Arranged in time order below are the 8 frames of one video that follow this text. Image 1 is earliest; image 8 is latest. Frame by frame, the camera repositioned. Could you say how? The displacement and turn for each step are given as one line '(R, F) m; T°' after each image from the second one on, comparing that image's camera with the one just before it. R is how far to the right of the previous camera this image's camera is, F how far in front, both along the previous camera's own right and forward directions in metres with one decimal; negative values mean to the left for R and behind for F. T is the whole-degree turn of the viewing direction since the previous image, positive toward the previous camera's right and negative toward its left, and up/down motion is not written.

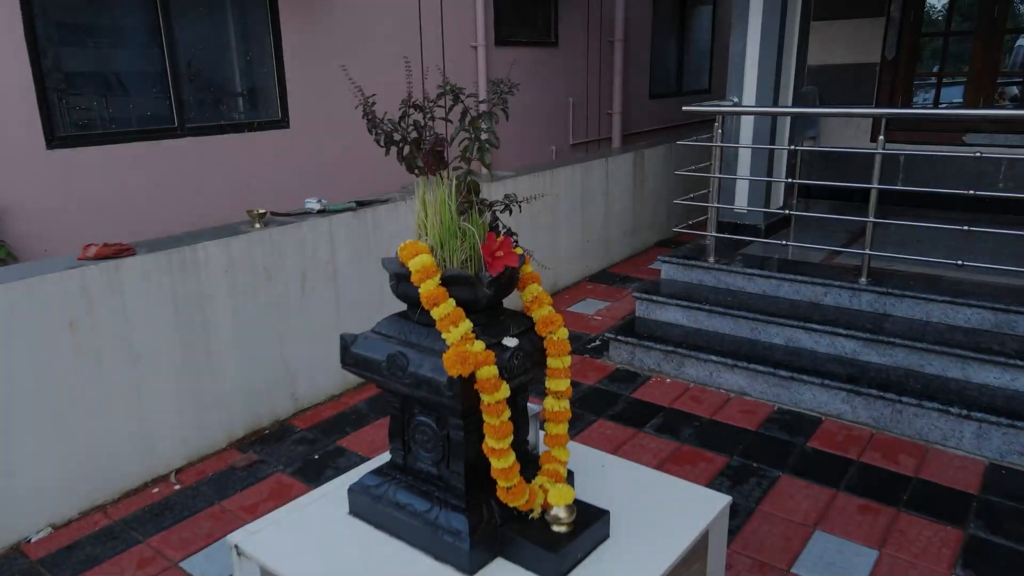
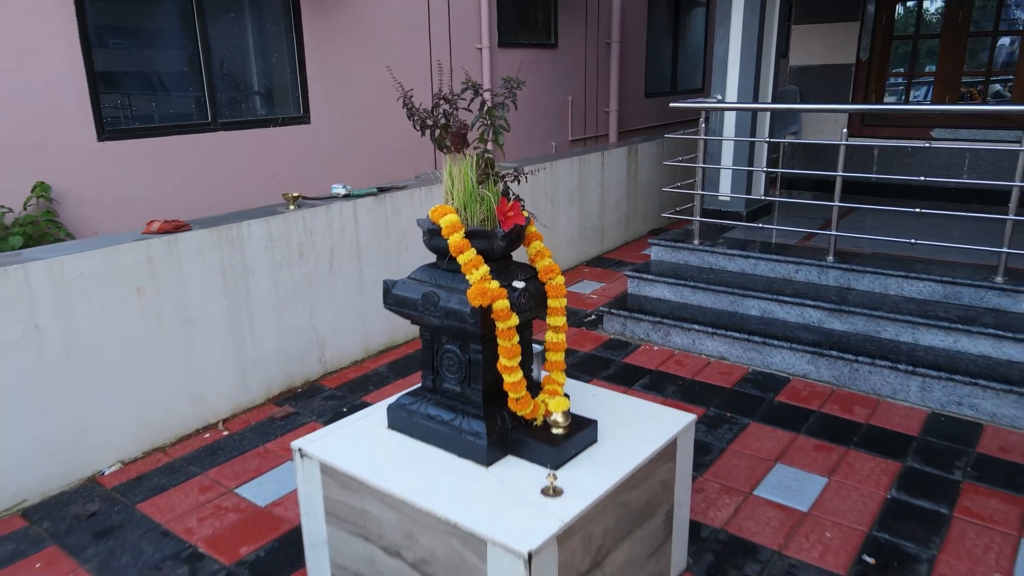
(0.0, -0.4) m; 0°
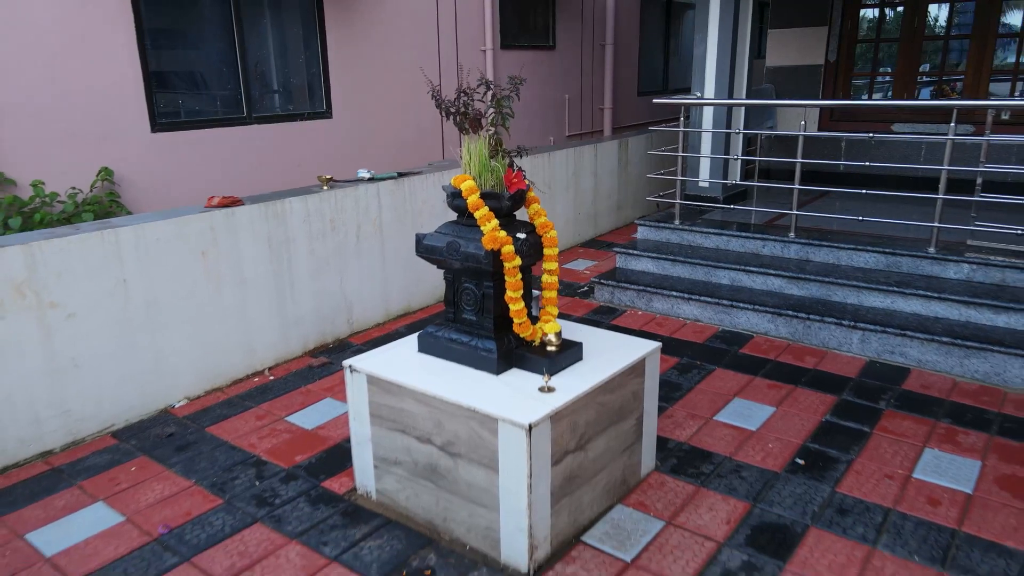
(0.0, -0.6) m; 0°
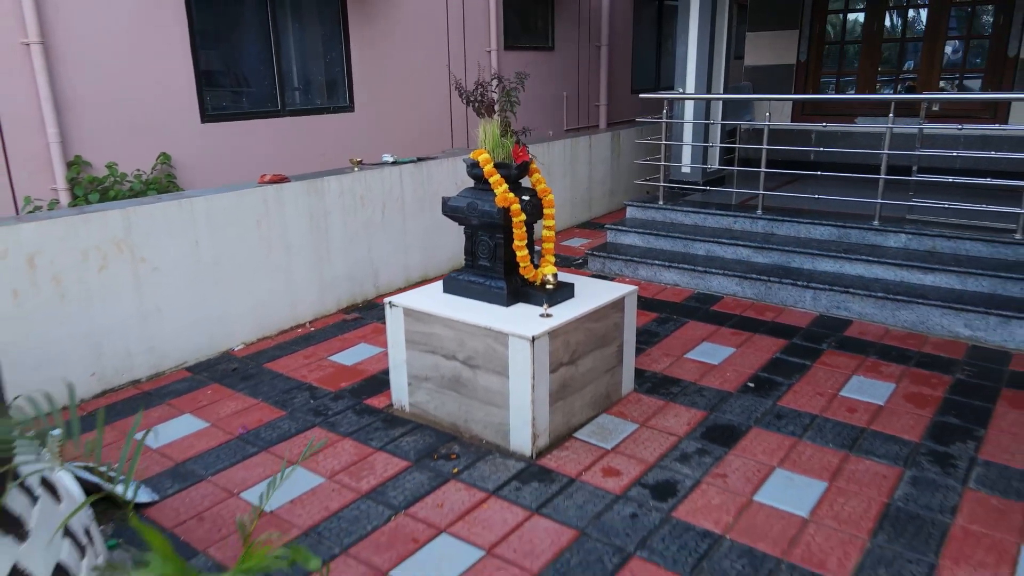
(0.0, -0.7) m; 0°
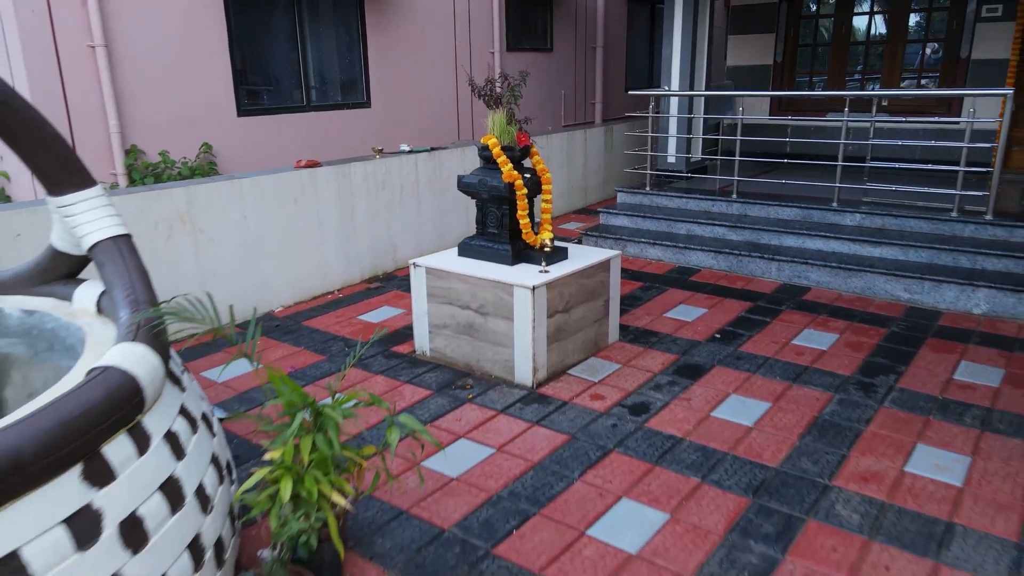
(0.0, -0.6) m; 0°
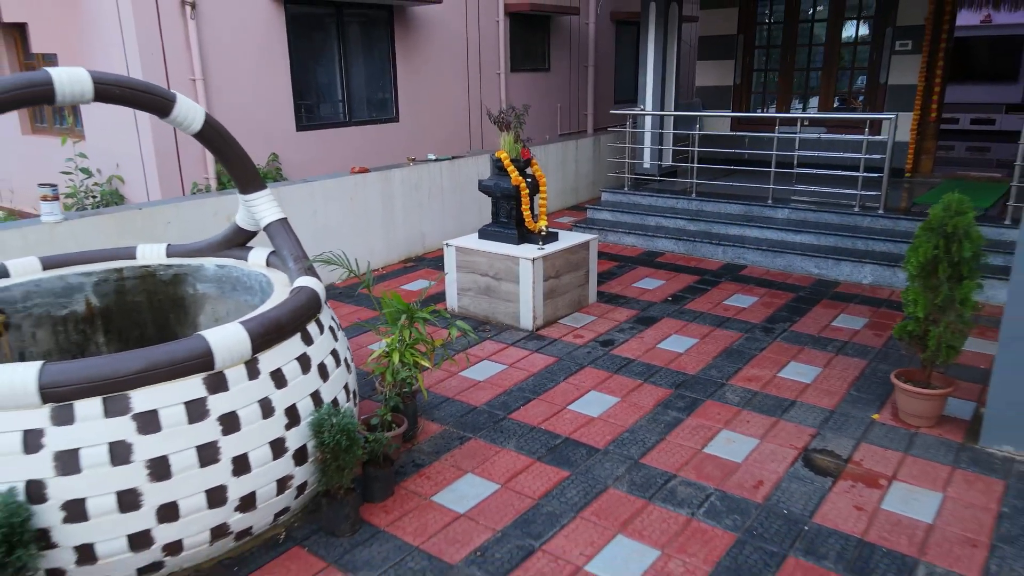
(-0.1, -1.4) m; 0°
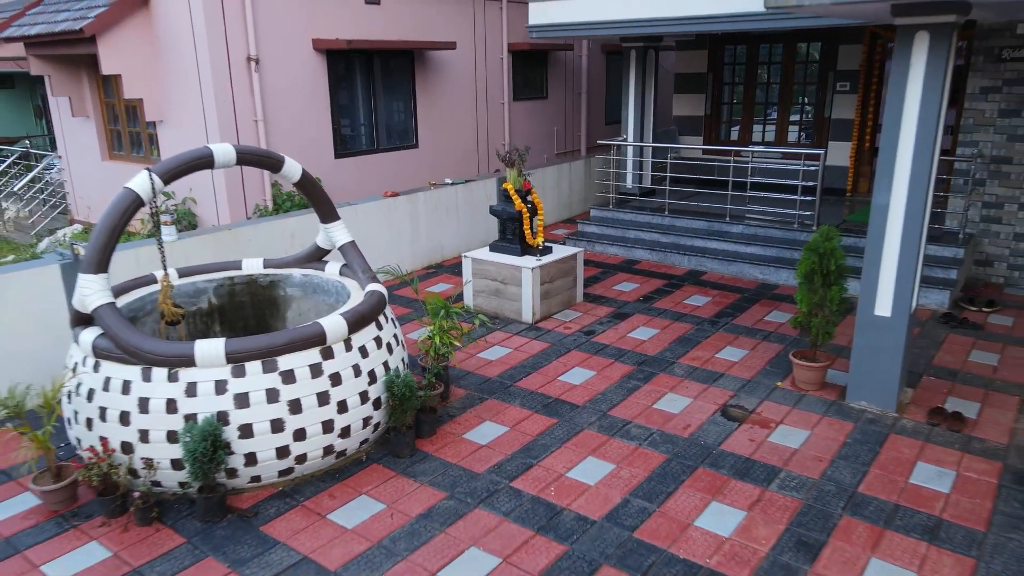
(-0.1, -1.4) m; 0°
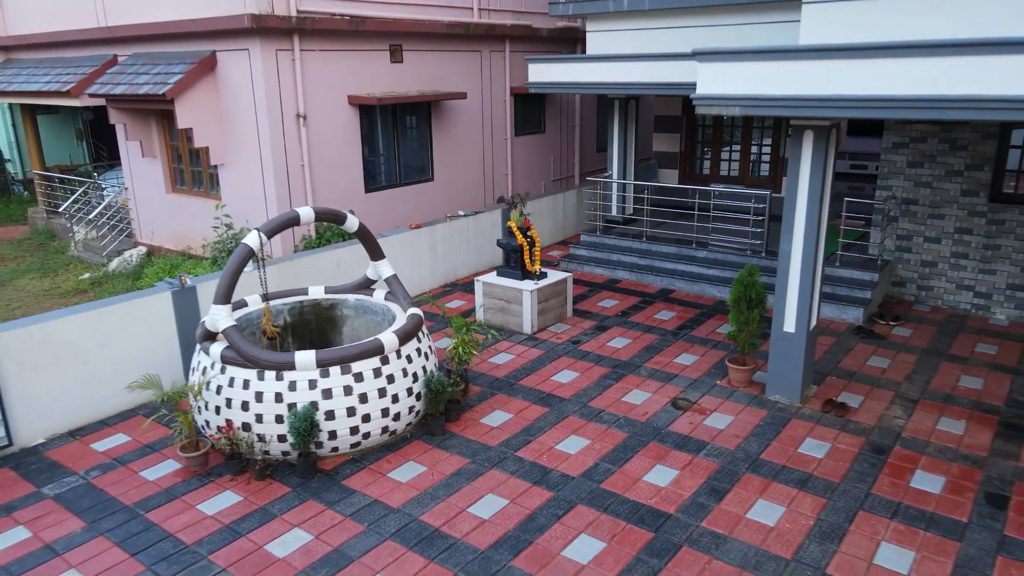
(0.0, -1.6) m; 0°
